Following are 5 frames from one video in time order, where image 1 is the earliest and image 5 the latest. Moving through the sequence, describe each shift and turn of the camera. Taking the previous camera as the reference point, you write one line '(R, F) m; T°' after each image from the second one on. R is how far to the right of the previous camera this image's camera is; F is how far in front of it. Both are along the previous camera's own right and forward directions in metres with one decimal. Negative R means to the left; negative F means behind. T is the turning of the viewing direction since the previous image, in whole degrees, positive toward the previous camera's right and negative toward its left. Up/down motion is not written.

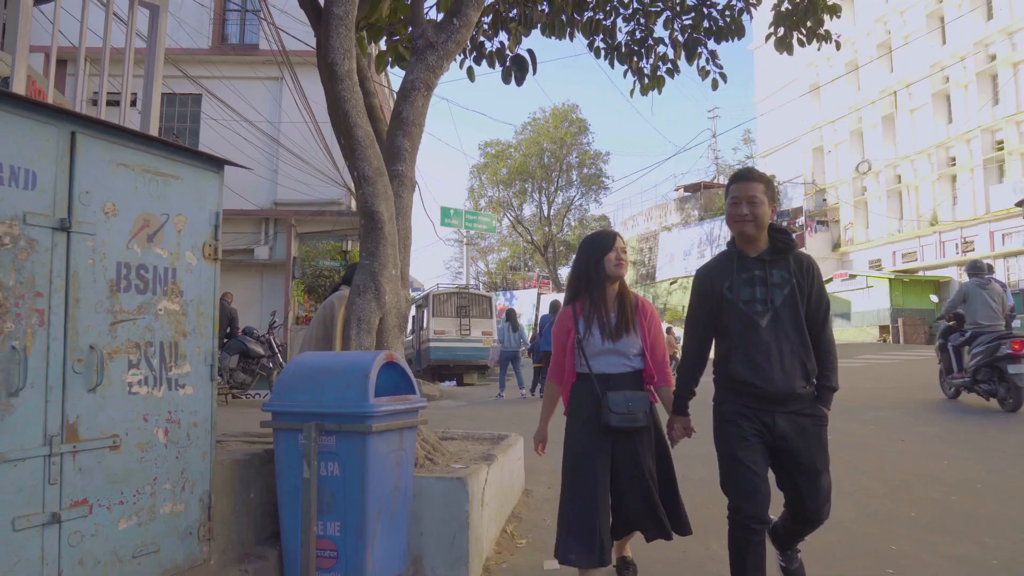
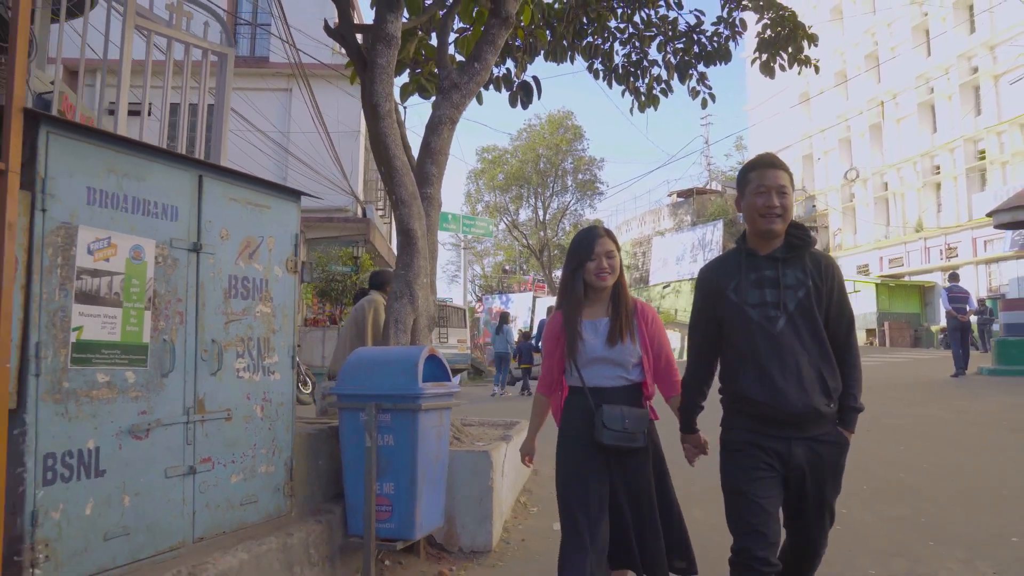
(-0.1, -0.8) m; 0°
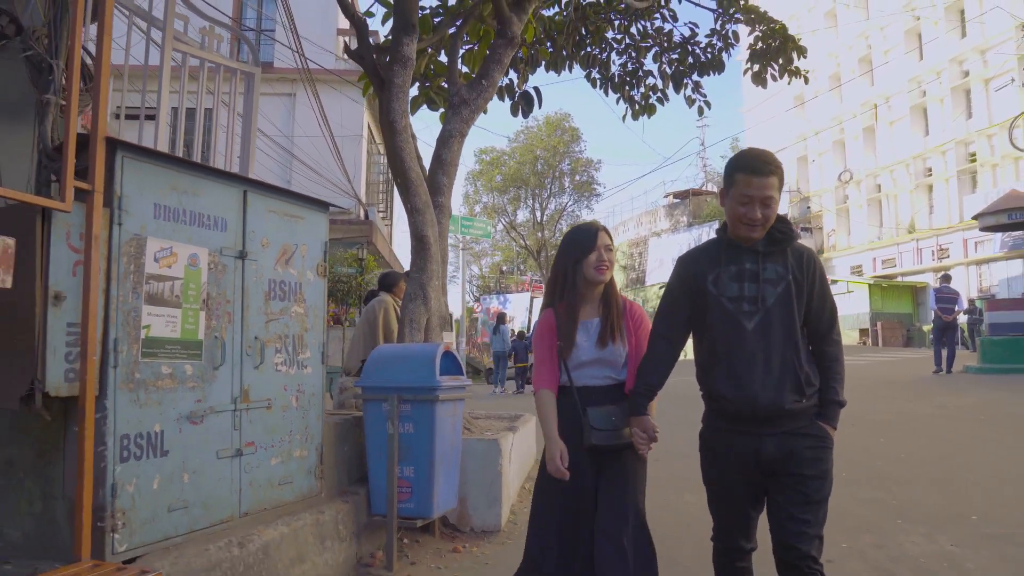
(-0.1, -0.4) m; 0°
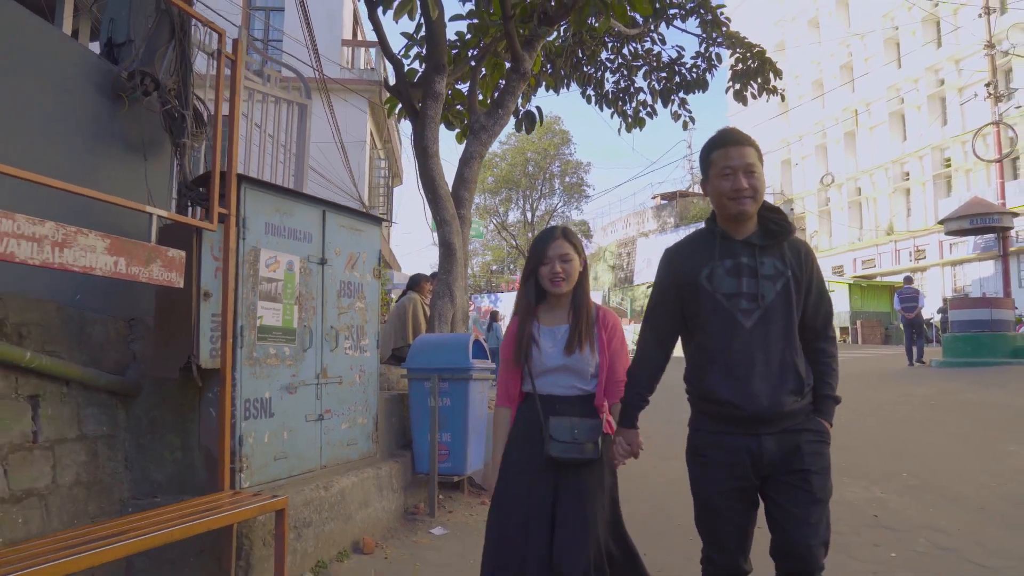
(-0.2, -1.0) m; +1°
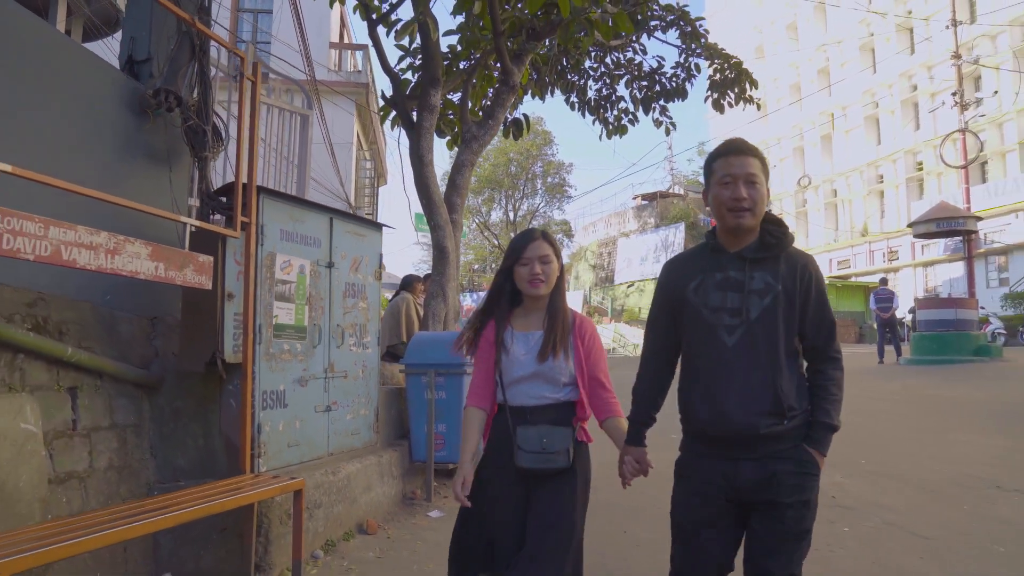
(-0.1, -0.4) m; +1°
